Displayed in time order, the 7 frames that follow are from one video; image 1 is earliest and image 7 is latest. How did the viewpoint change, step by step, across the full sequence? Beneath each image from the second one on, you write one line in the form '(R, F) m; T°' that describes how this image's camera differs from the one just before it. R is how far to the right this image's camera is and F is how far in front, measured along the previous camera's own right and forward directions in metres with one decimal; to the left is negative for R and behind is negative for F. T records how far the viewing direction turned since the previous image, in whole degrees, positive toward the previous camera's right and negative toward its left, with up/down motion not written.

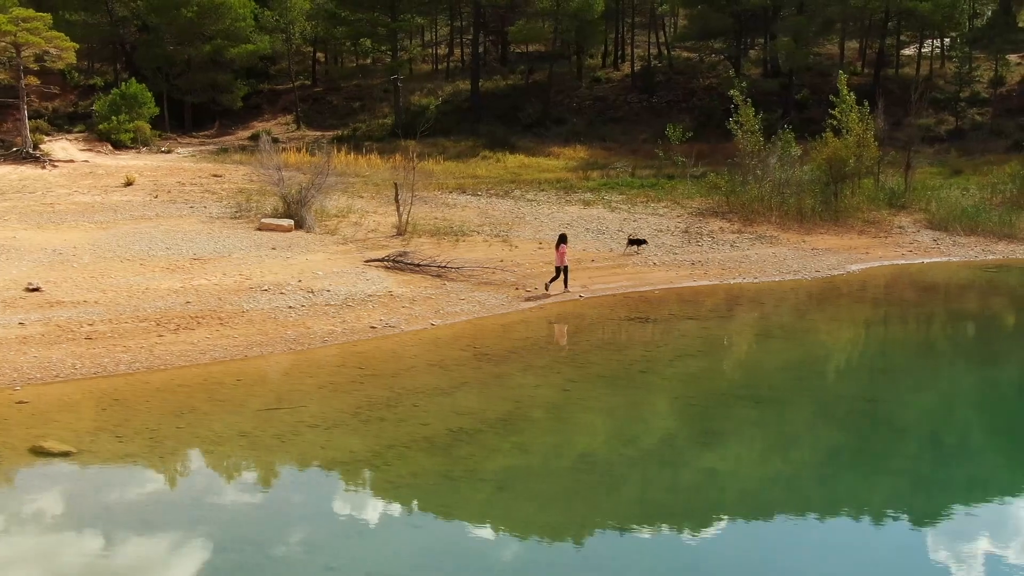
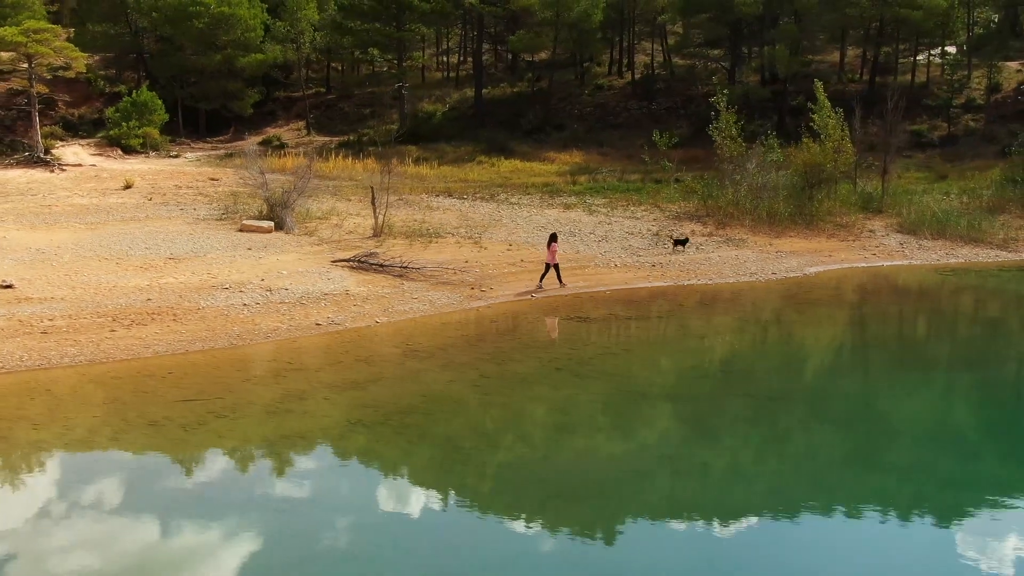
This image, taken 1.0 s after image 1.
(+1.5, 0.0) m; -2°
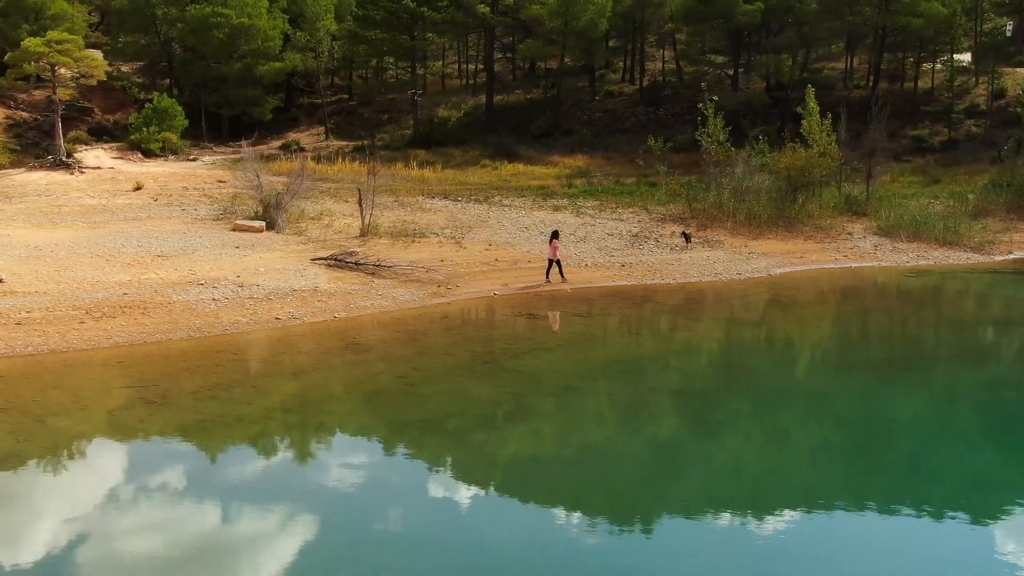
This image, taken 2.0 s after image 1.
(+1.5, -0.1) m; -2°
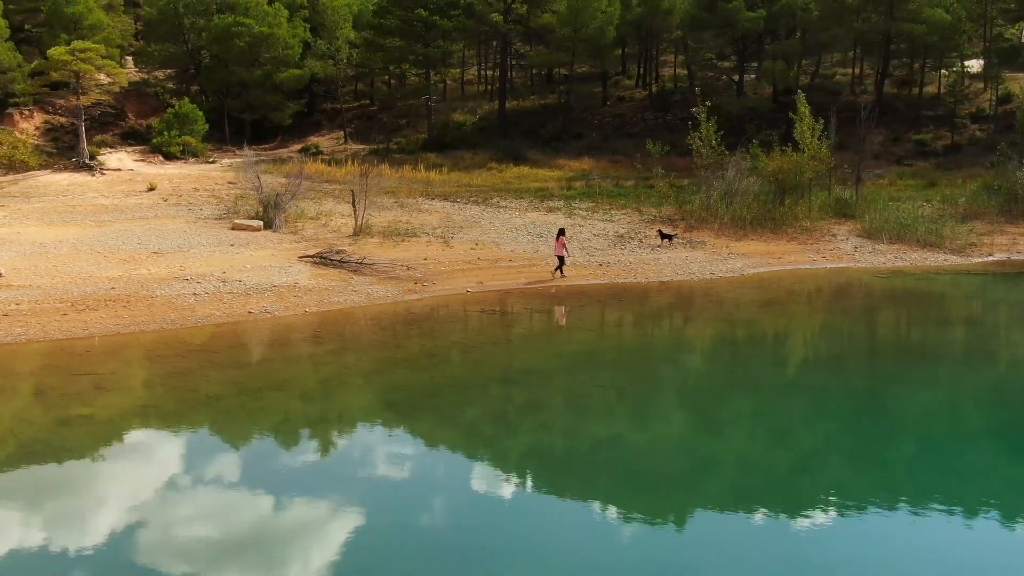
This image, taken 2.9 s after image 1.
(+1.3, -0.1) m; -2°
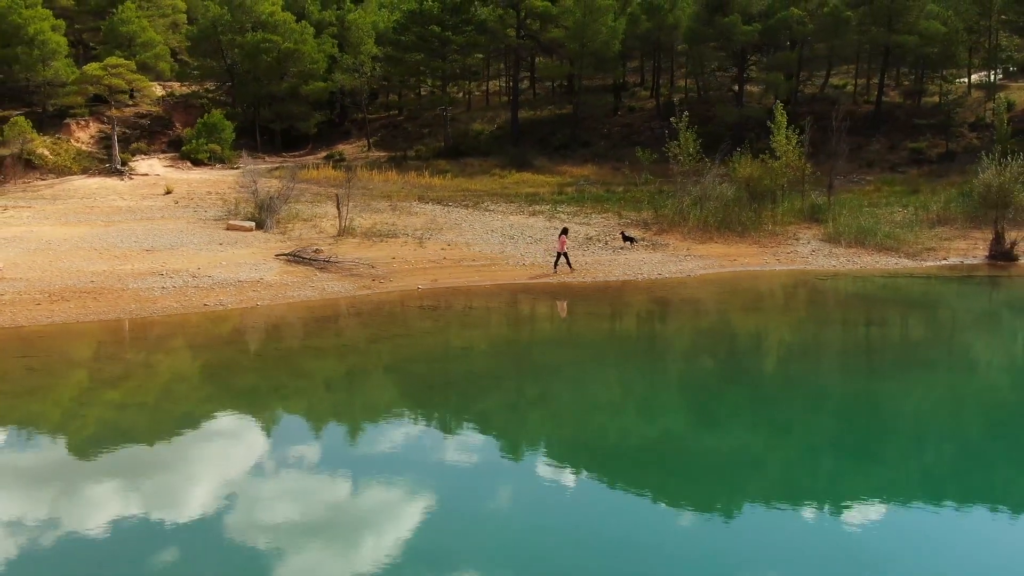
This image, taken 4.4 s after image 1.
(+2.1, -0.4) m; -3°
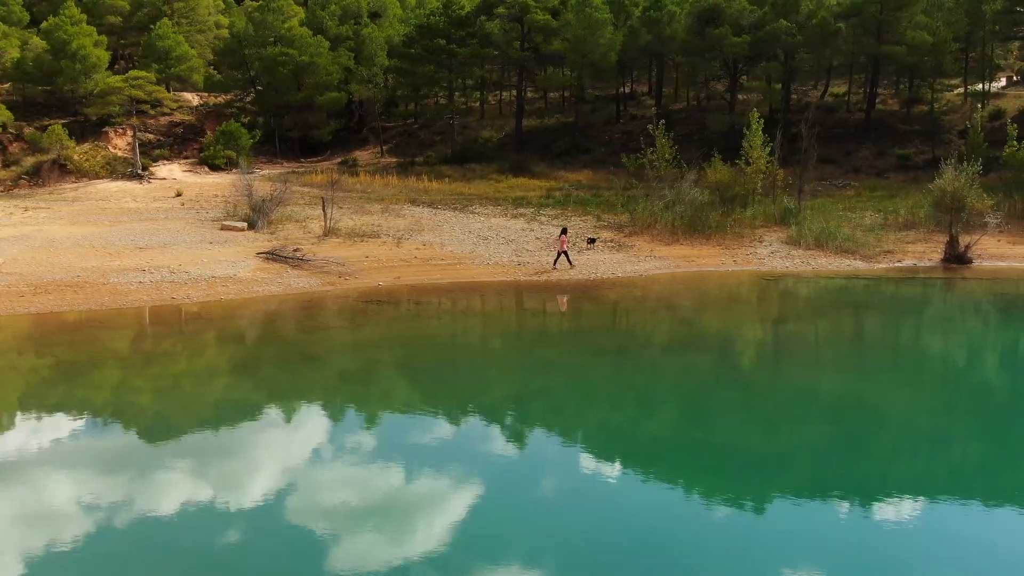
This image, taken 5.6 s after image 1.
(+1.7, -0.5) m; -2°
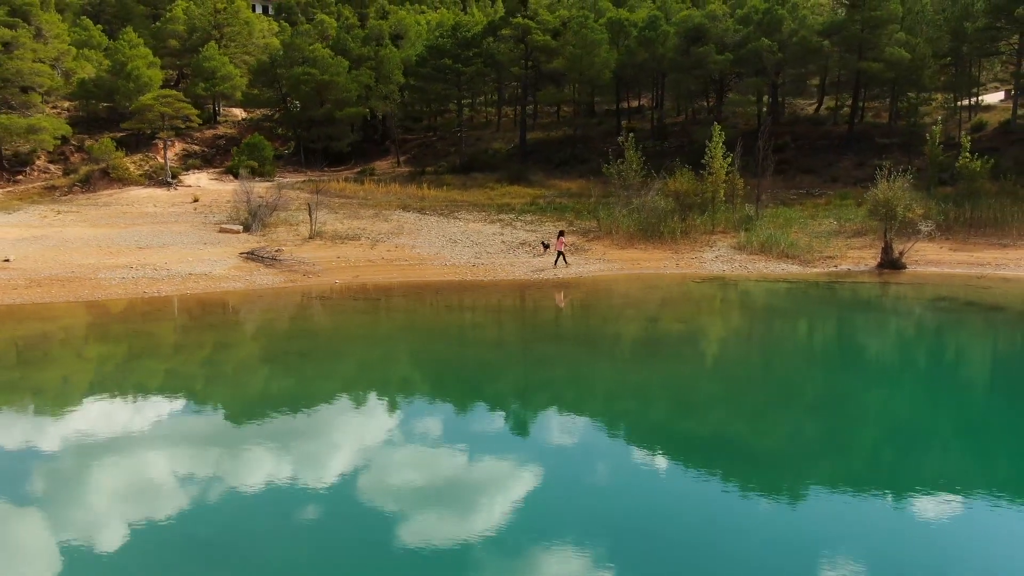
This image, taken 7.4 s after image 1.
(+2.3, -0.9) m; -3°
